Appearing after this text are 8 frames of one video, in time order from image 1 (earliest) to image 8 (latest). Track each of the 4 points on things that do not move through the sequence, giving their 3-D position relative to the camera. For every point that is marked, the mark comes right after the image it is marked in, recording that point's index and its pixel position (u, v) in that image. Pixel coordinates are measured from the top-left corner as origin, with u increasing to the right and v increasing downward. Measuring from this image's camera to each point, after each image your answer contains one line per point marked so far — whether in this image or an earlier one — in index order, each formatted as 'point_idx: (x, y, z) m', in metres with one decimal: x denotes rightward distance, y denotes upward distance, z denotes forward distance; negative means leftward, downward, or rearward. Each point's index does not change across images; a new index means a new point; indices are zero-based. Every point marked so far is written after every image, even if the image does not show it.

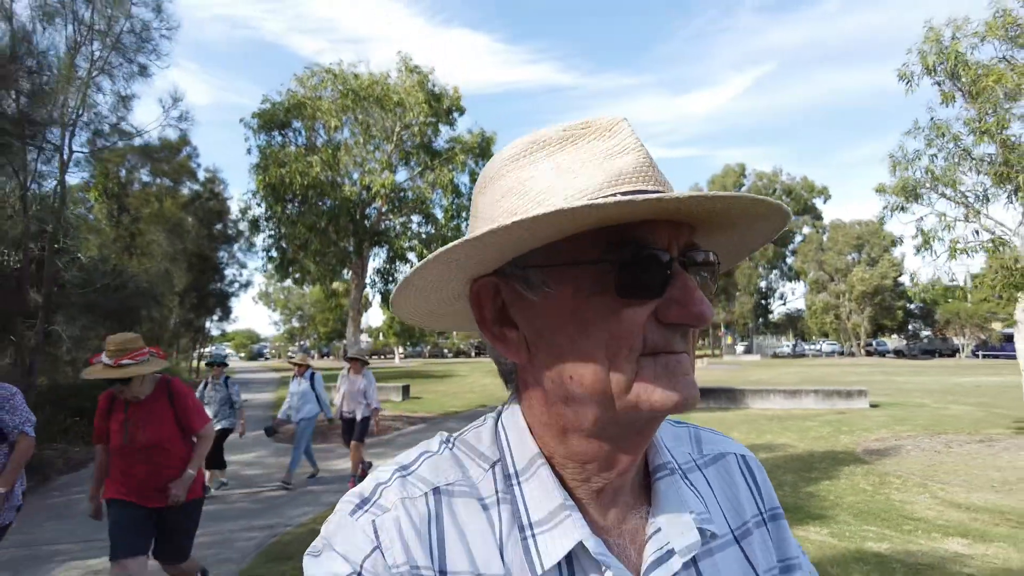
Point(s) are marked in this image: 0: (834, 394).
0: (+6.8, -2.2, +13.1) m
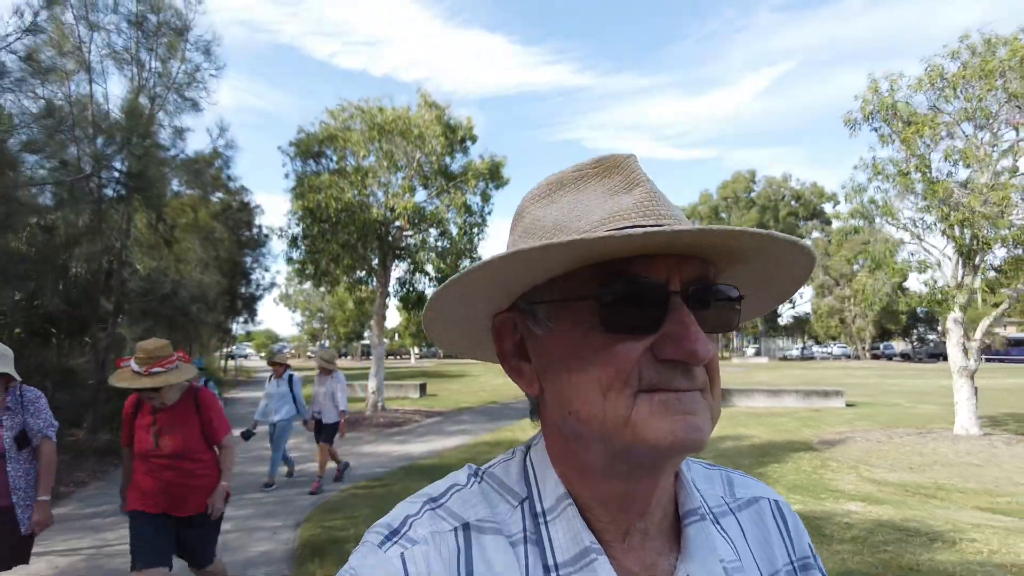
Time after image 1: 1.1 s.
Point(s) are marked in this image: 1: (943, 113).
0: (+7.0, -2.4, +14.4) m
1: (+6.0, +2.4, +8.7) m
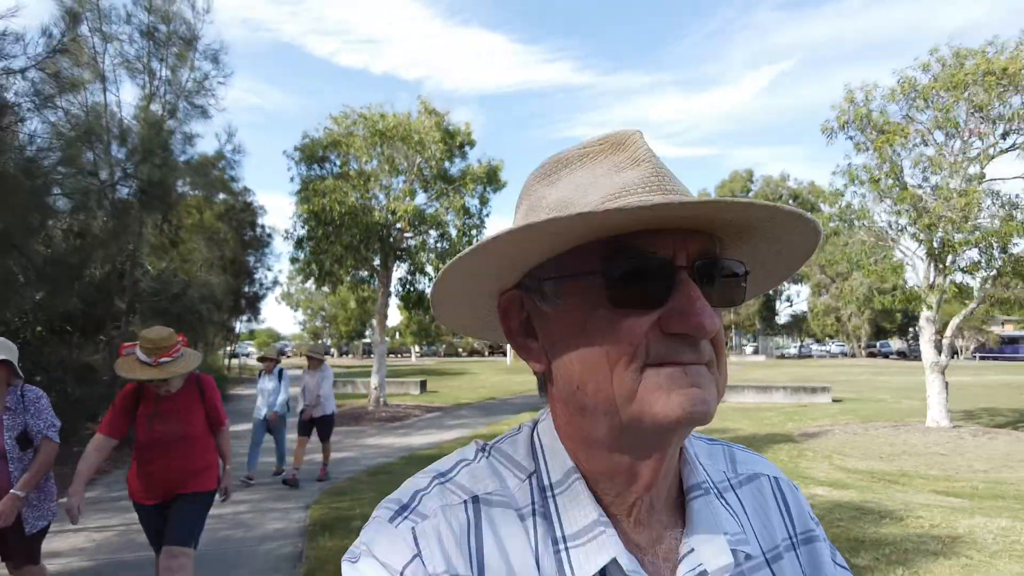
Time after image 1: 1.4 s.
0: (+6.9, -2.4, +14.9) m
1: (+5.9, +2.4, +9.2) m
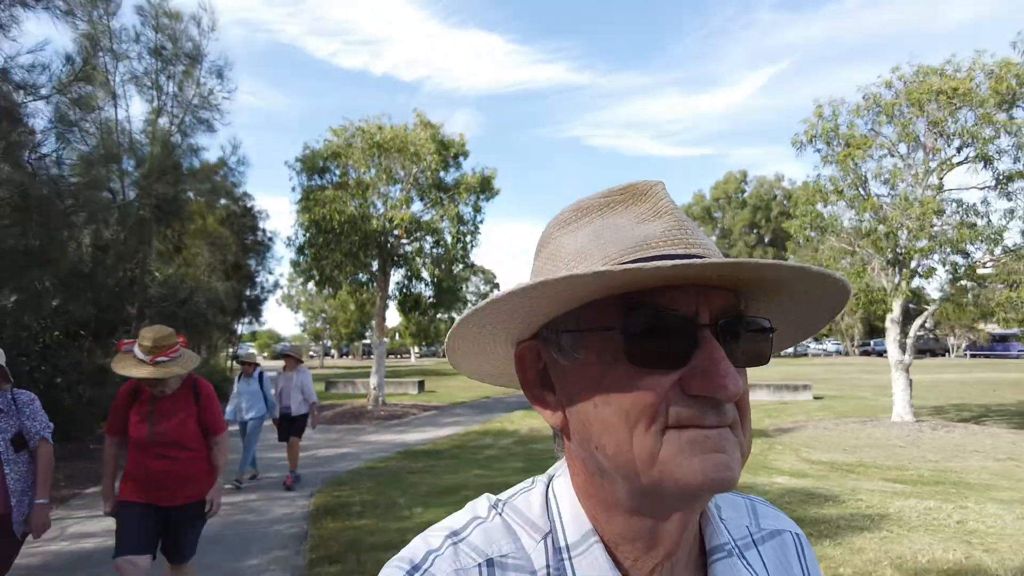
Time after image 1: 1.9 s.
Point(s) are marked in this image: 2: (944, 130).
0: (+6.7, -2.5, +15.5) m
1: (+5.7, +2.4, +9.8) m
2: (+6.4, +2.4, +9.4) m
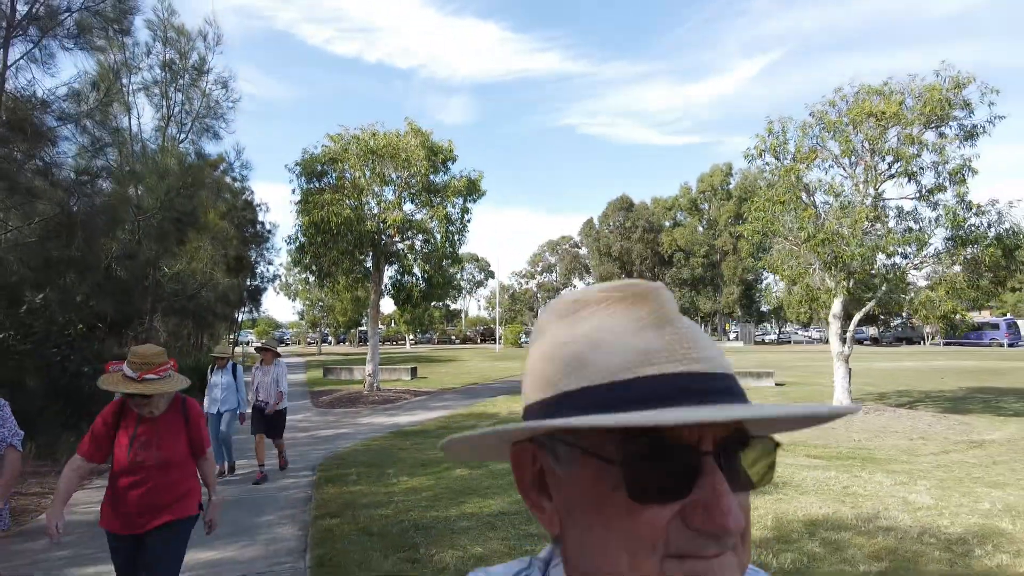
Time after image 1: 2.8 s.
0: (+6.3, -2.3, +16.8) m
1: (+5.4, +2.4, +10.9) m
2: (+6.1, +2.4, +10.5) m
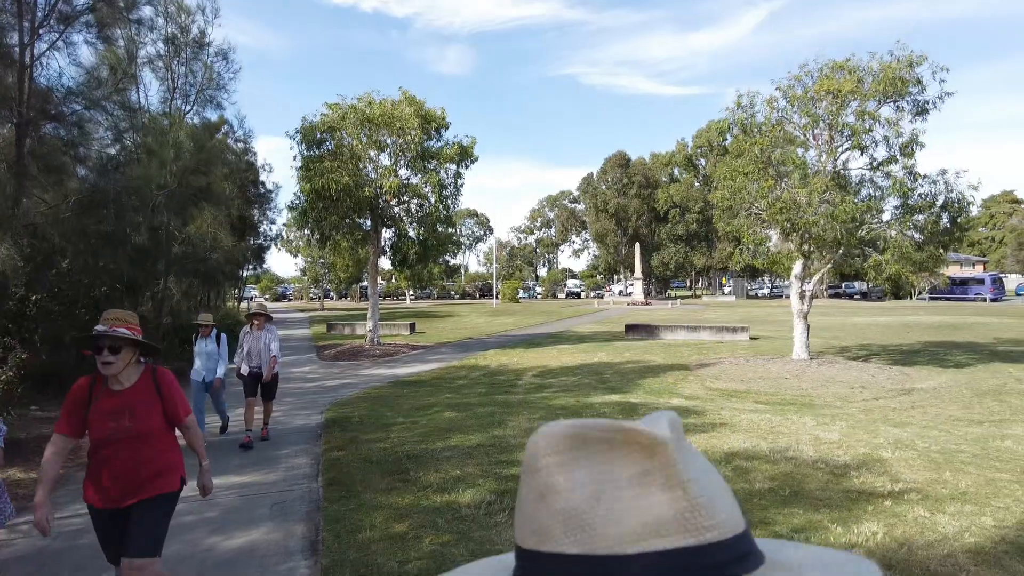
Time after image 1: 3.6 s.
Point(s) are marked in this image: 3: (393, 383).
0: (+6.1, -1.2, +17.9) m
1: (+5.1, +3.0, +11.7) m
2: (+5.8, +3.0, +11.4) m
3: (-2.3, -1.8, +12.1) m
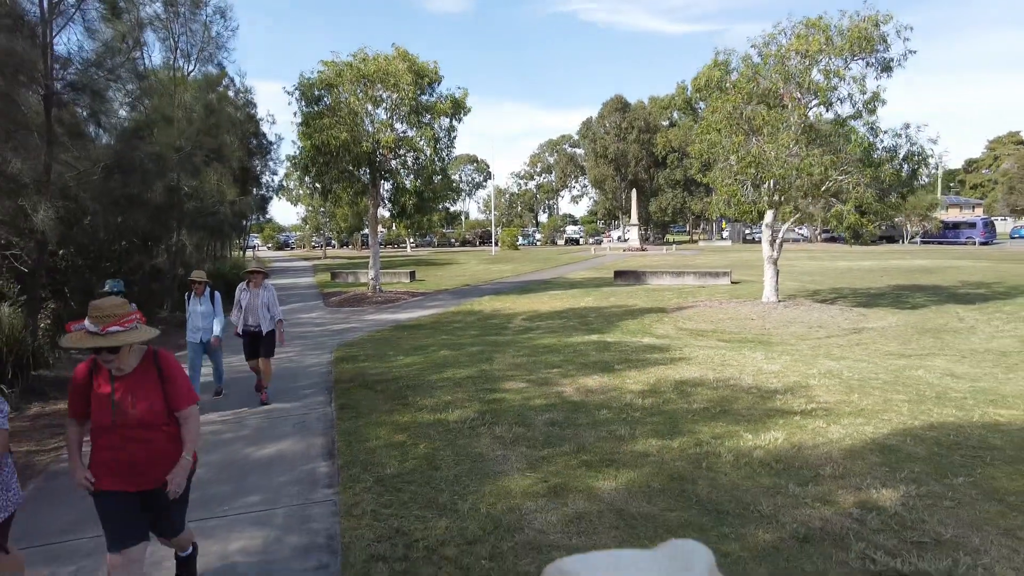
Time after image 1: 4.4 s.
0: (+5.9, +0.4, +18.9) m
1: (+4.9, +4.1, +12.4) m
2: (+5.6, +4.0, +12.0) m
3: (-2.5, -0.8, +13.2) m
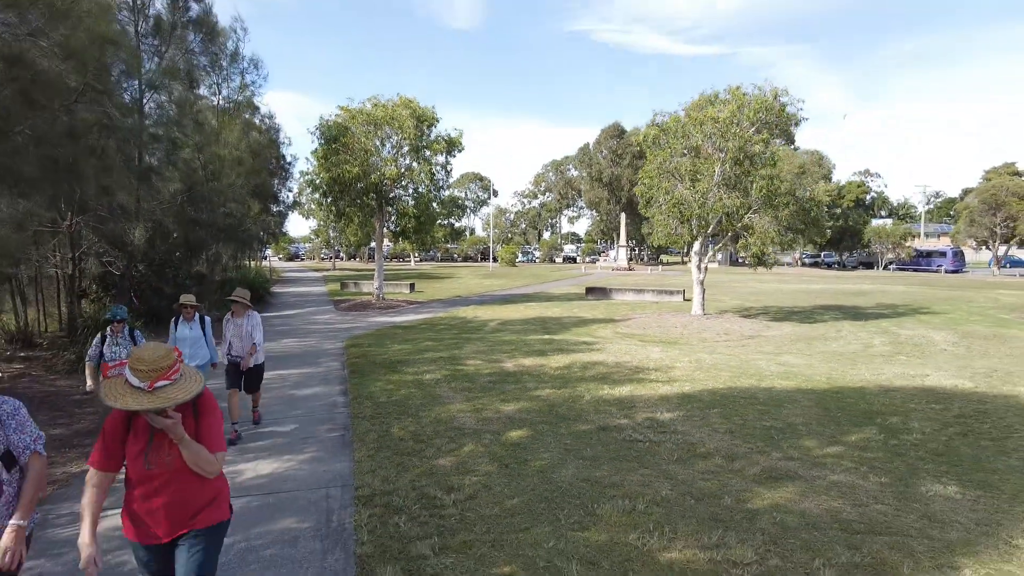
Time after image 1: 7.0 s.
0: (+5.4, -0.2, +22.0) m
1: (+4.3, +3.7, +15.6) m
2: (+5.1, +3.7, +15.2) m
3: (-3.1, -1.0, +16.3) m
